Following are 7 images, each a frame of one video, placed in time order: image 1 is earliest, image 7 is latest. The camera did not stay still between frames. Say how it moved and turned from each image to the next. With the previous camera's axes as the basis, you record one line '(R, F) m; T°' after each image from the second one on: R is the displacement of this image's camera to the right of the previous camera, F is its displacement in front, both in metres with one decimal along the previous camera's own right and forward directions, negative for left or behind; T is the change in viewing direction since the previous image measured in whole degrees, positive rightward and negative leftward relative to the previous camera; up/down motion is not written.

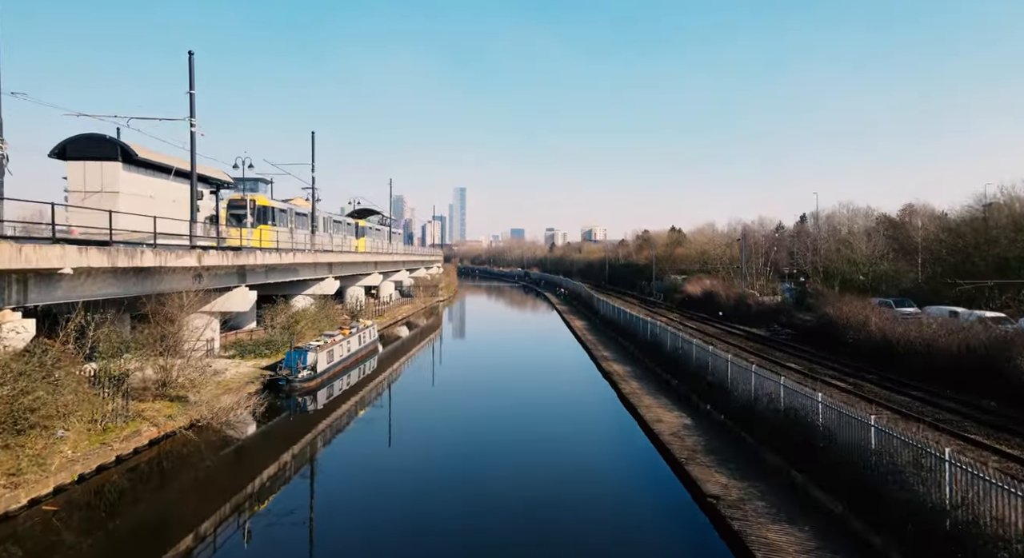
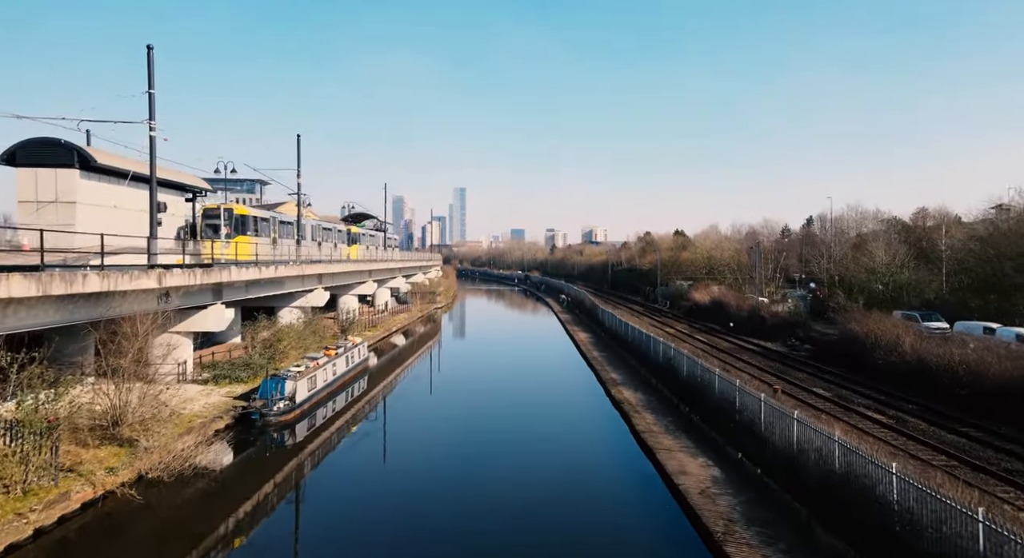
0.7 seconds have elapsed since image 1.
(0.0, +1.7) m; 0°
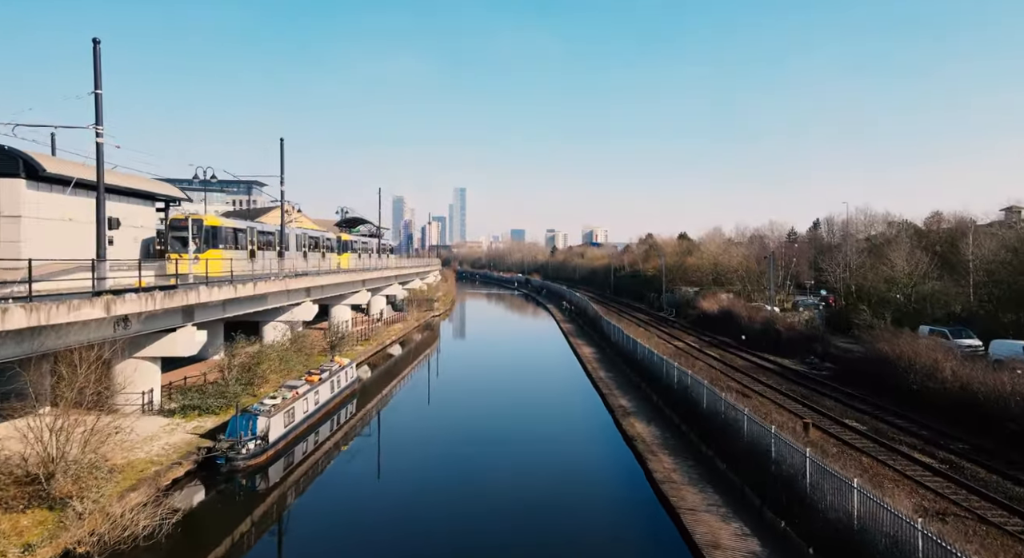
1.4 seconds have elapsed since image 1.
(0.0, +1.7) m; 0°
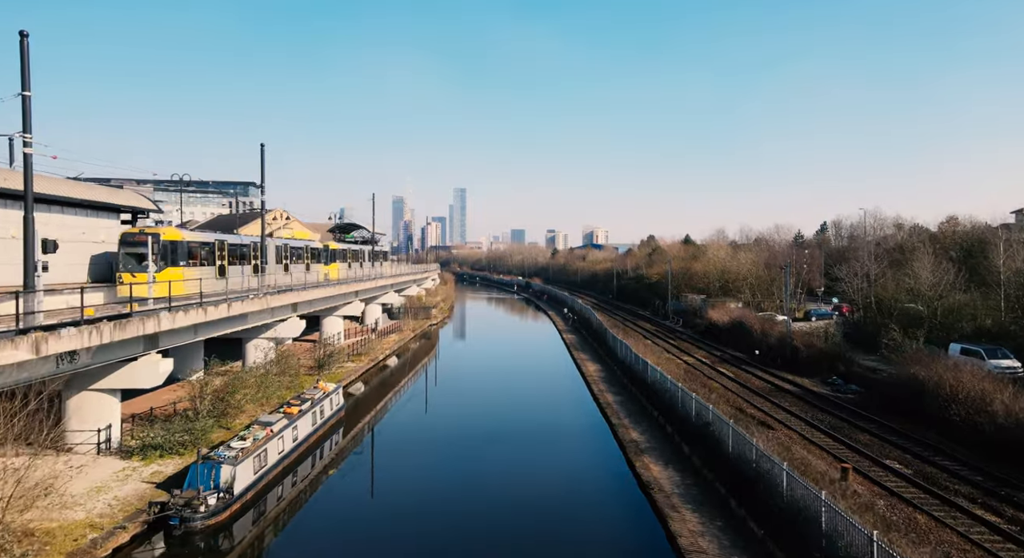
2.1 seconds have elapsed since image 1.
(0.0, +1.8) m; 0°
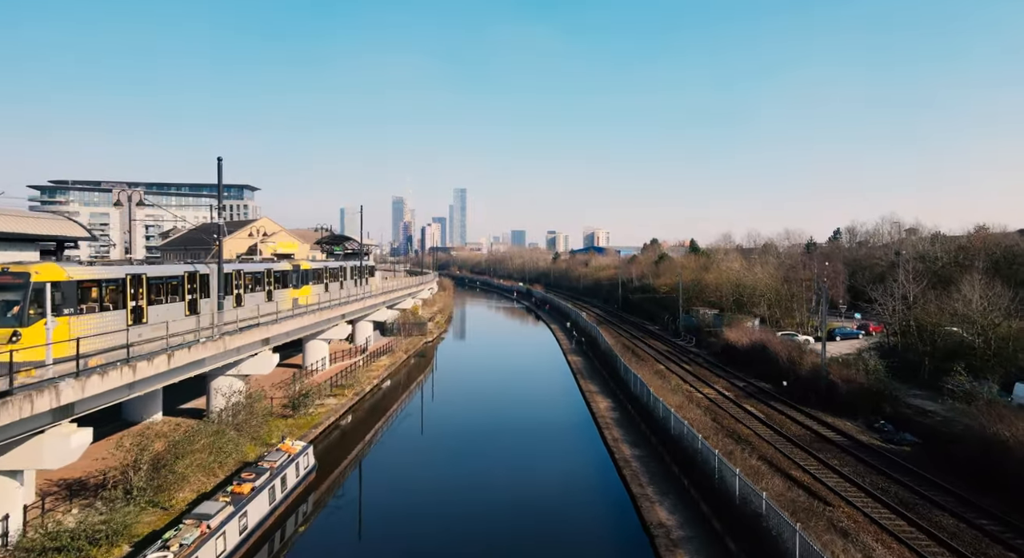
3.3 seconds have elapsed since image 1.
(0.0, +3.1) m; 0°
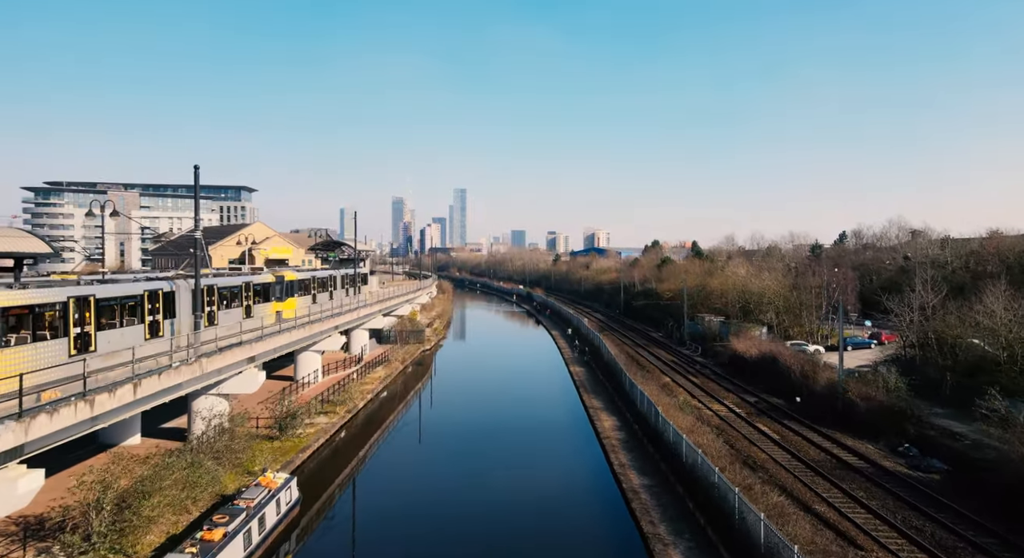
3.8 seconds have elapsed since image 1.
(0.0, +1.3) m; 0°
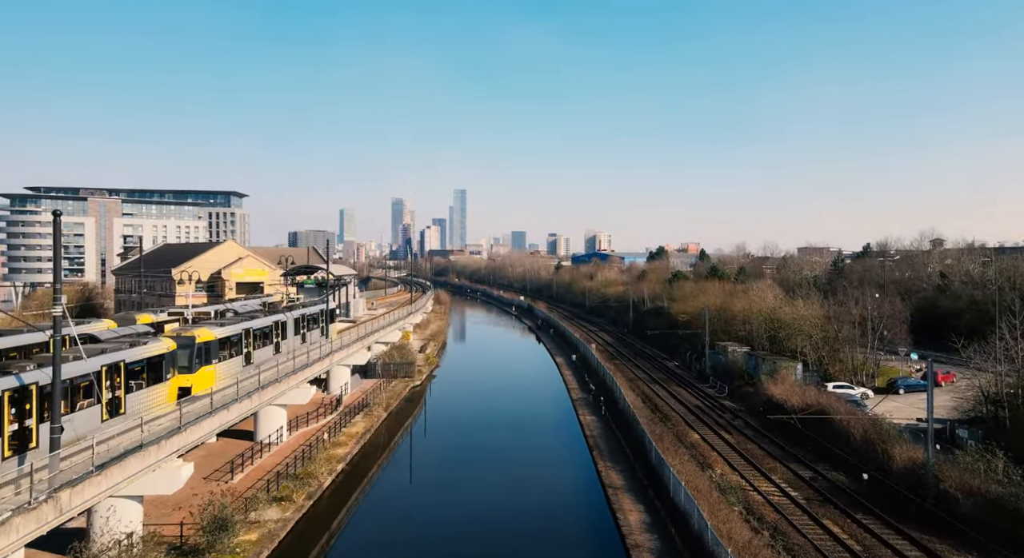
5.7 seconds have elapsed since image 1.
(0.0, +4.9) m; 0°
